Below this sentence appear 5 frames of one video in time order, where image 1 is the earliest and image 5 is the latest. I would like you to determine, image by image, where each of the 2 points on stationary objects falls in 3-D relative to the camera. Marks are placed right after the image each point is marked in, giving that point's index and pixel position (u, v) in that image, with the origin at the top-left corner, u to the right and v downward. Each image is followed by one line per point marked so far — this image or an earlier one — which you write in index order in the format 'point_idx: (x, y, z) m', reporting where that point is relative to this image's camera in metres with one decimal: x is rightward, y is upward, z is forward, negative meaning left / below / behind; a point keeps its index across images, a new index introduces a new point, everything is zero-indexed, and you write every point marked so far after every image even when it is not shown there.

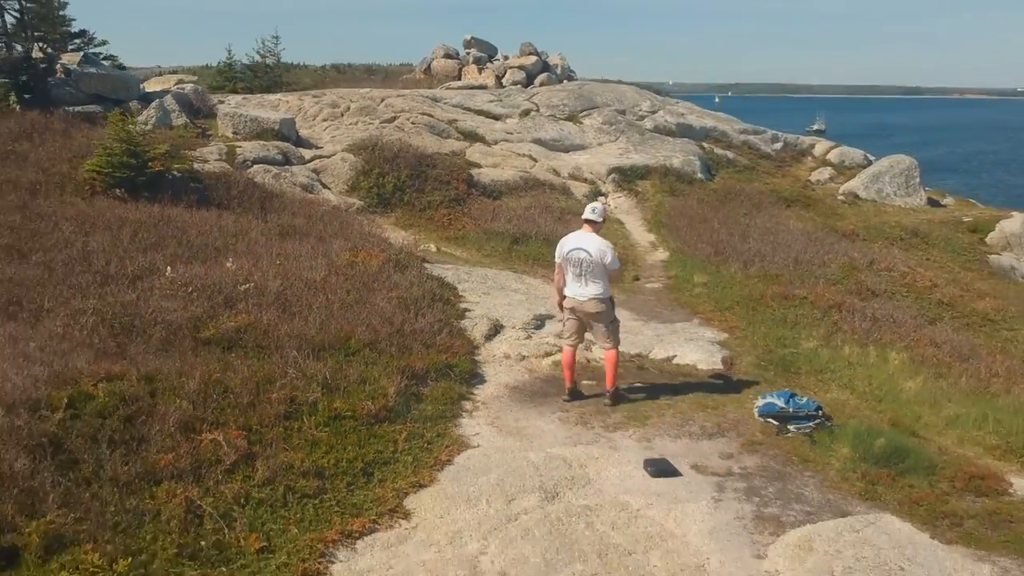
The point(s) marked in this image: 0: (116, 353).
0: (-2.4, -0.4, +5.8) m
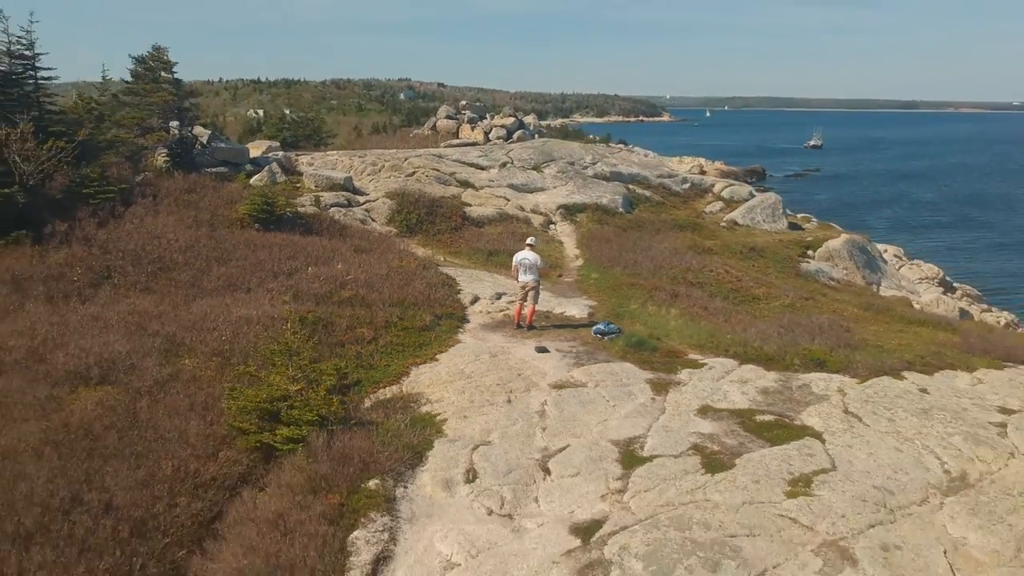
0: (-2.8, -0.2, +12.5) m
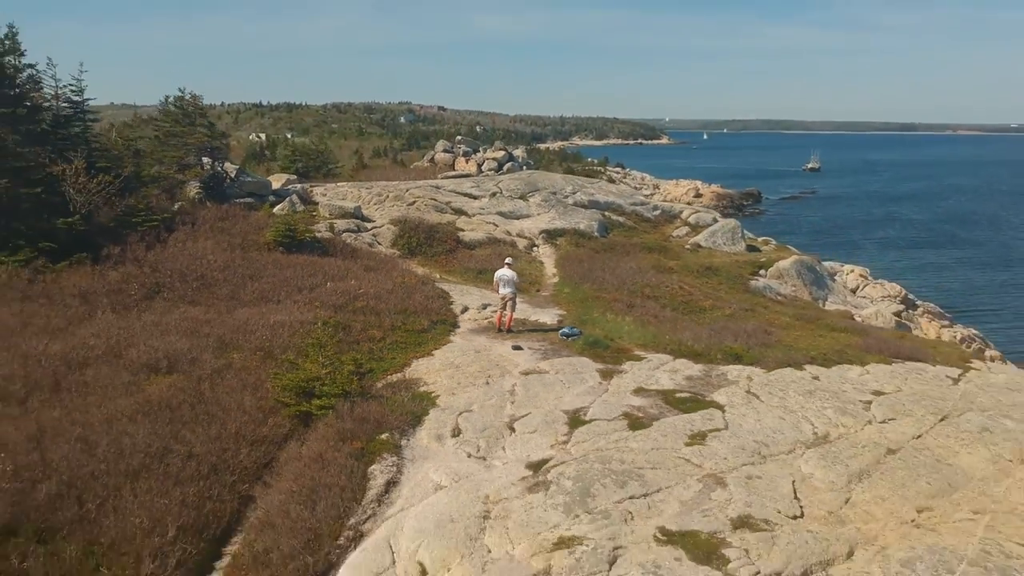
0: (-3.0, -0.4, +15.4) m
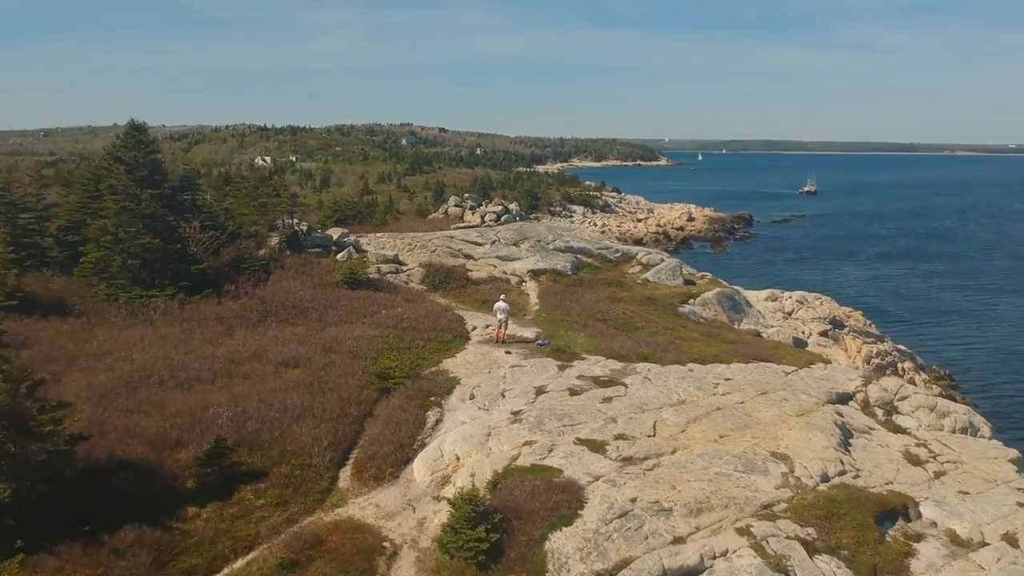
0: (-3.2, -1.0, +23.9) m
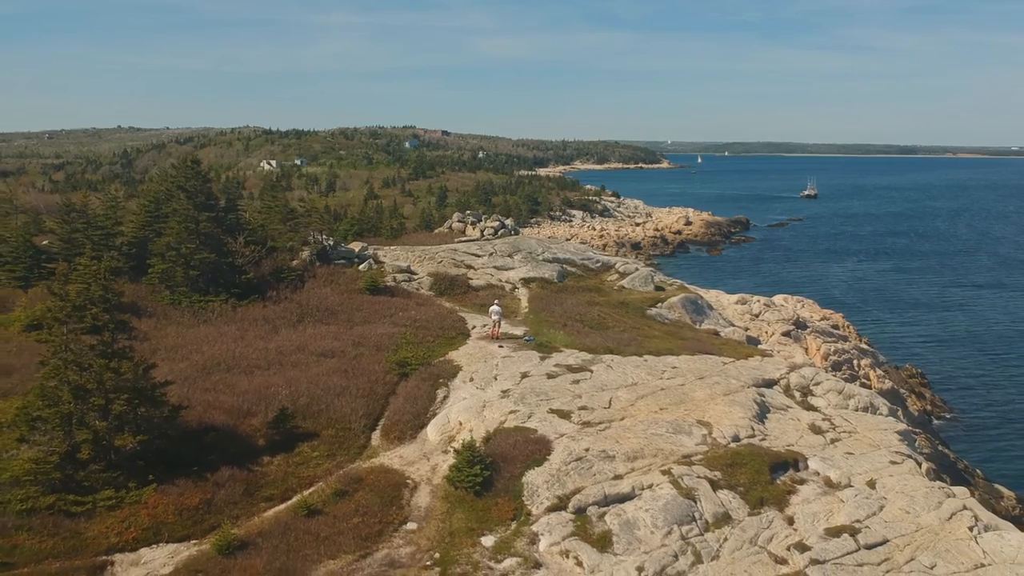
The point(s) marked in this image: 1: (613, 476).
0: (-3.4, -1.2, +29.7) m
1: (+2.1, -3.9, +19.8) m
